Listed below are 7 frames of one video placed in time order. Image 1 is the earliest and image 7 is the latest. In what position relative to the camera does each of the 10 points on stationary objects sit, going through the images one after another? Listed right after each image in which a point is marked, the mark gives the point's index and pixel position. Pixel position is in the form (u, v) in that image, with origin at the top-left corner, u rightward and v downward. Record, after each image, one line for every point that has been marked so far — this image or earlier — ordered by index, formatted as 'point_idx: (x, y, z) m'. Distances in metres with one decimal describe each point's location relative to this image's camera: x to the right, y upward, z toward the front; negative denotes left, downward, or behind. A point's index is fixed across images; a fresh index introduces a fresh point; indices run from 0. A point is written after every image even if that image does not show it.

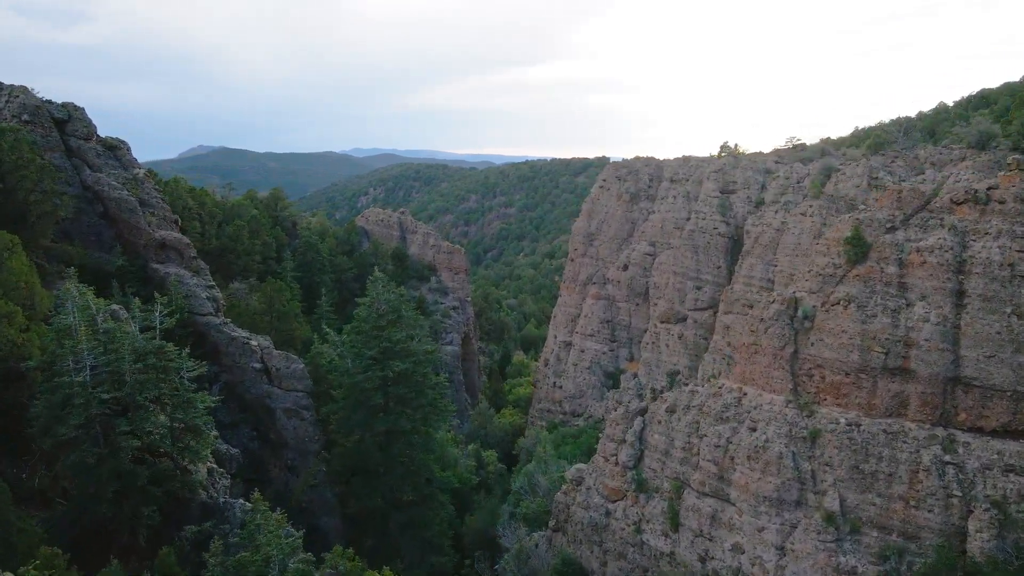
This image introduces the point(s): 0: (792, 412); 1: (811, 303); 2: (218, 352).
0: (+5.9, -2.6, +12.1) m
1: (+6.5, -0.3, +12.4) m
2: (-9.0, -1.9, +17.4) m
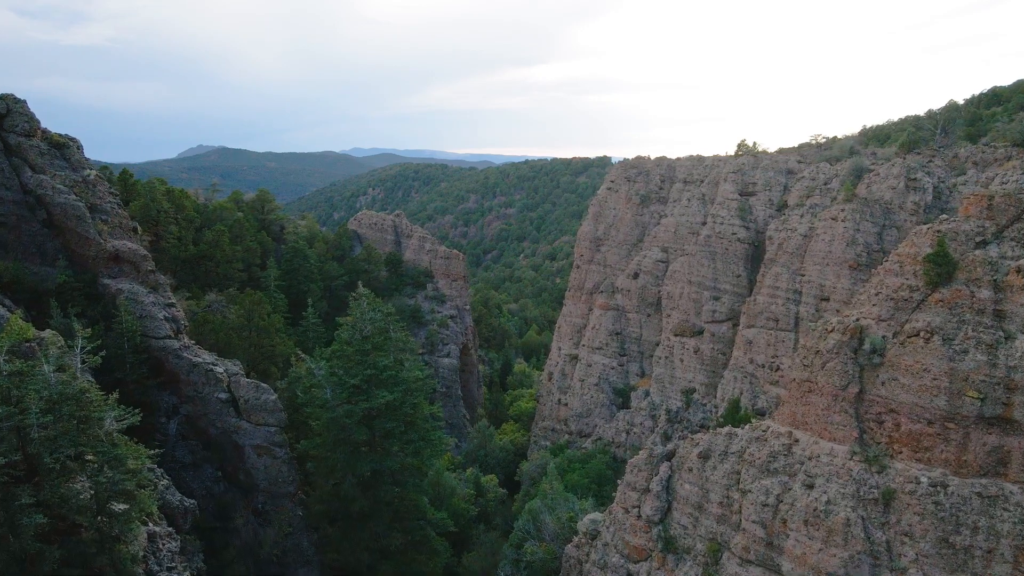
0: (+5.9, -3.1, +9.9) m
1: (+6.5, -0.8, +10.2) m
2: (-8.9, -2.4, +15.2) m
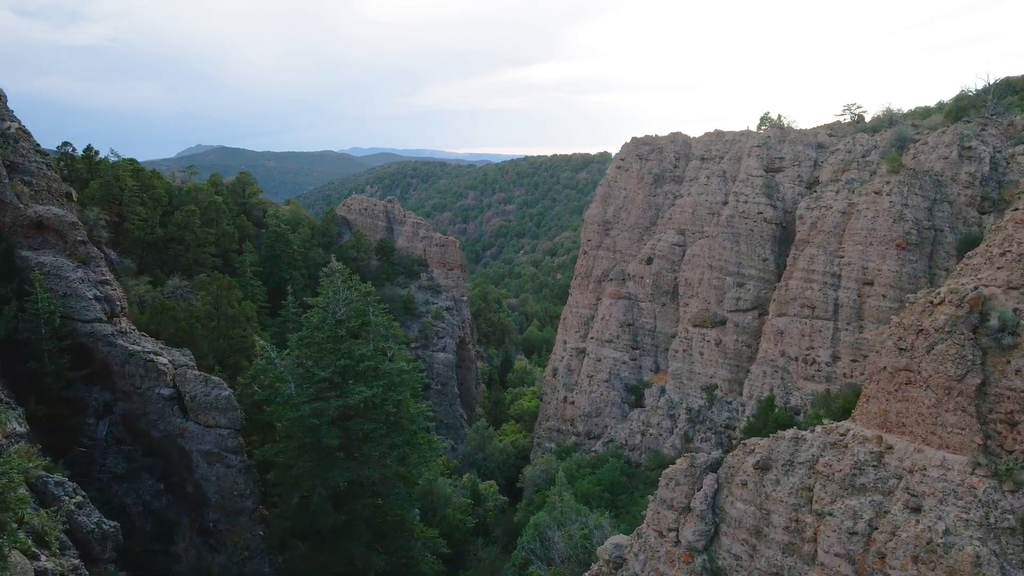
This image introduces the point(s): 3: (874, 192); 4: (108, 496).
0: (+6.0, -2.5, +7.3) m
1: (+6.6, -0.2, +7.7) m
2: (-8.8, -1.8, +12.6) m
3: (+12.5, +3.3, +19.9) m
4: (-8.5, -4.4, +12.0) m
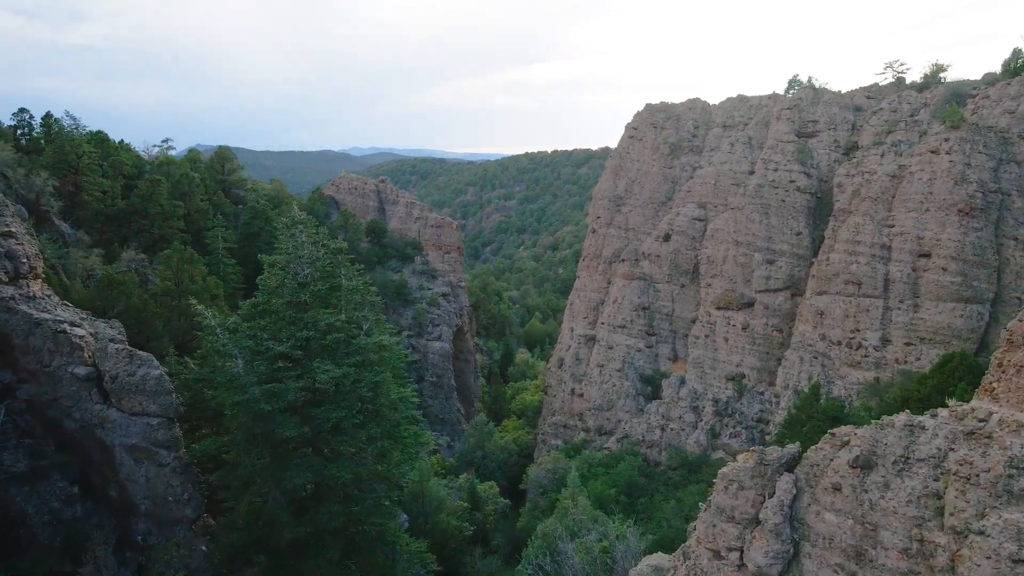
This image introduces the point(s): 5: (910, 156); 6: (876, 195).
0: (+6.1, -1.7, +4.8) m
1: (+6.7, +0.6, +5.2) m
2: (-8.7, -1.0, +10.1) m
3: (+12.6, +4.1, +17.4) m
4: (-8.4, -3.6, +9.5) m
5: (+12.4, +4.1, +18.0) m
6: (+11.4, +2.9, +18.0) m
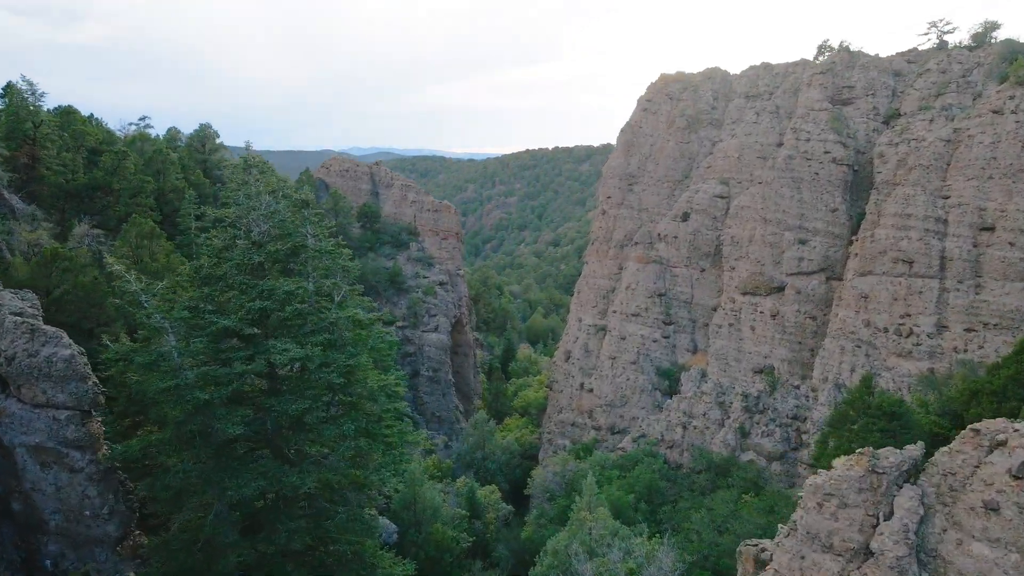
0: (+6.2, -1.1, +2.7) m
1: (+6.8, +1.1, +3.1) m
2: (-8.6, -0.4, +8.0) m
3: (+12.7, +4.7, +15.3) m
4: (-8.3, -3.0, +7.5) m
5: (+12.5, +4.7, +15.9) m
6: (+11.5, +3.4, +15.9) m
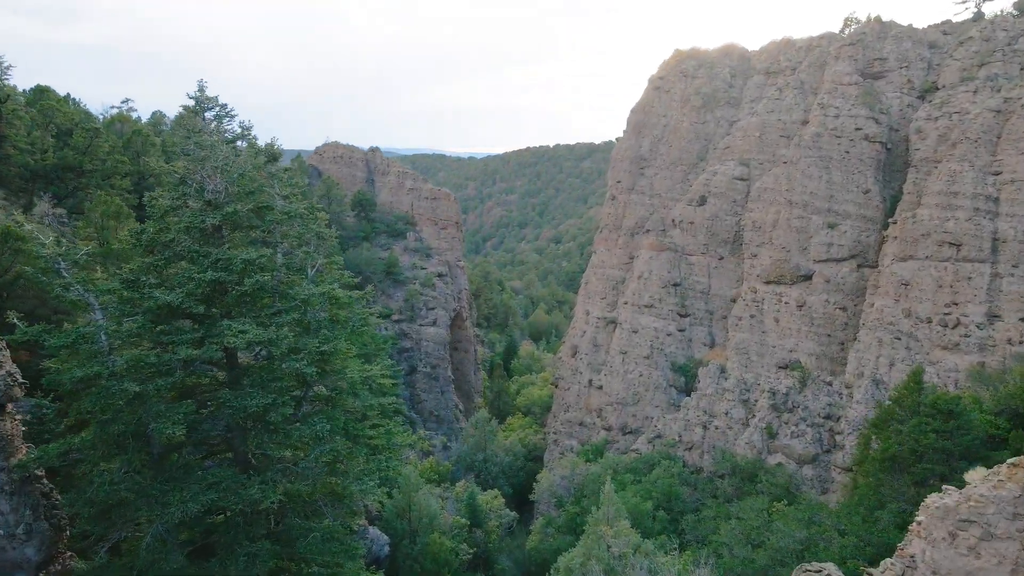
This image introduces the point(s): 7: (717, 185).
0: (+6.3, -0.8, +1.3) m
1: (+6.9, +1.5, +1.6) m
2: (-8.5, -0.1, +6.6) m
3: (+12.8, +5.0, +13.8) m
4: (-8.2, -2.6, +6.0) m
5: (+12.7, +5.0, +14.4) m
6: (+11.6, +3.8, +14.5) m
7: (+6.9, +3.4, +19.4) m
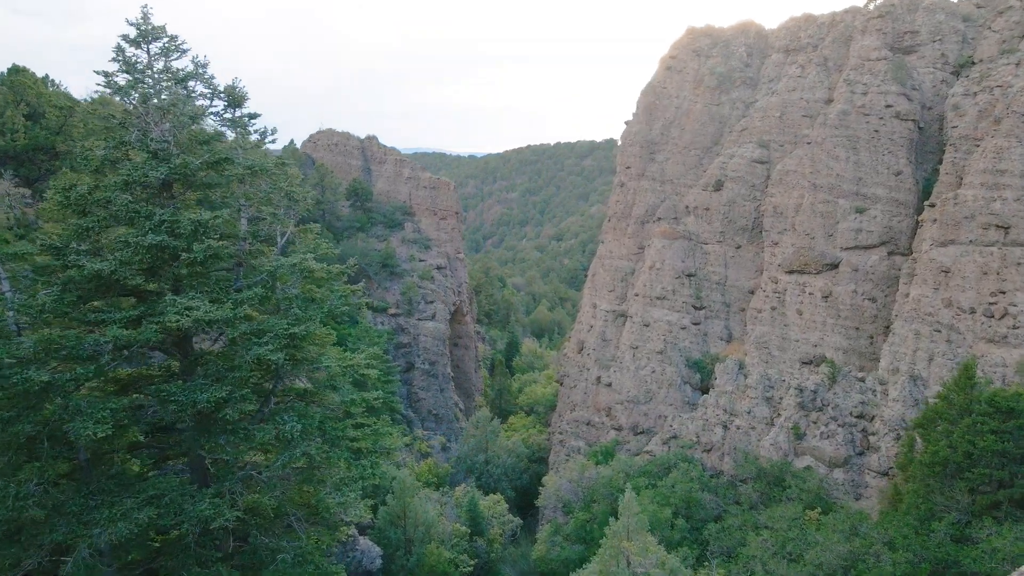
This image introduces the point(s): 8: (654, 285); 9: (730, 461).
0: (+6.4, -0.5, +0.1) m
1: (+7.1, +1.8, +0.4) m
2: (-8.4, +0.2, +5.4) m
3: (+12.9, +5.3, +12.6) m
4: (-8.1, -2.3, +4.8) m
5: (+12.8, +5.3, +13.2) m
6: (+11.7, +4.1, +13.2) m
7: (+7.0, +3.7, +18.2) m
8: (+4.6, +0.1, +18.9) m
9: (+5.8, -4.6, +15.4) m
